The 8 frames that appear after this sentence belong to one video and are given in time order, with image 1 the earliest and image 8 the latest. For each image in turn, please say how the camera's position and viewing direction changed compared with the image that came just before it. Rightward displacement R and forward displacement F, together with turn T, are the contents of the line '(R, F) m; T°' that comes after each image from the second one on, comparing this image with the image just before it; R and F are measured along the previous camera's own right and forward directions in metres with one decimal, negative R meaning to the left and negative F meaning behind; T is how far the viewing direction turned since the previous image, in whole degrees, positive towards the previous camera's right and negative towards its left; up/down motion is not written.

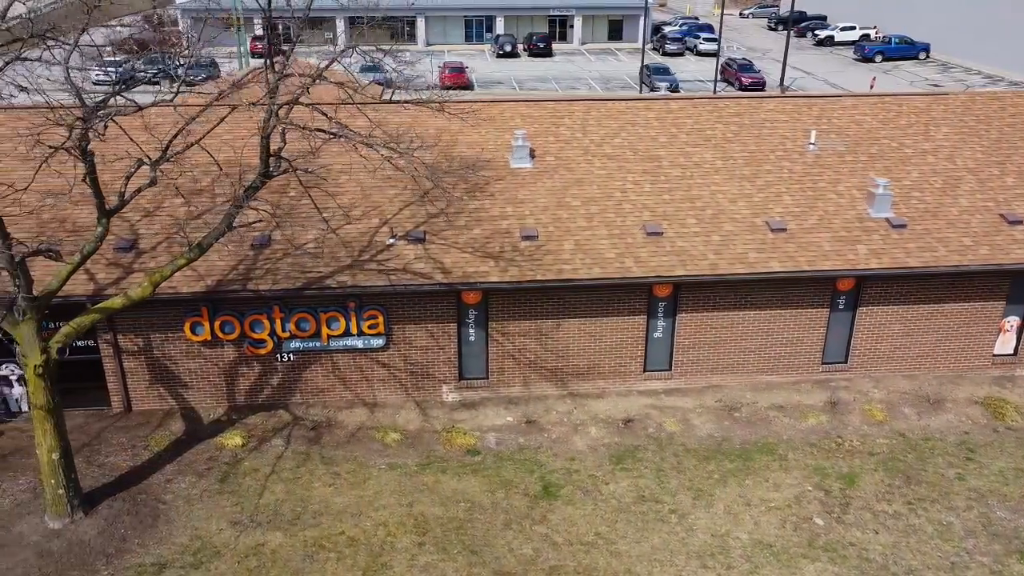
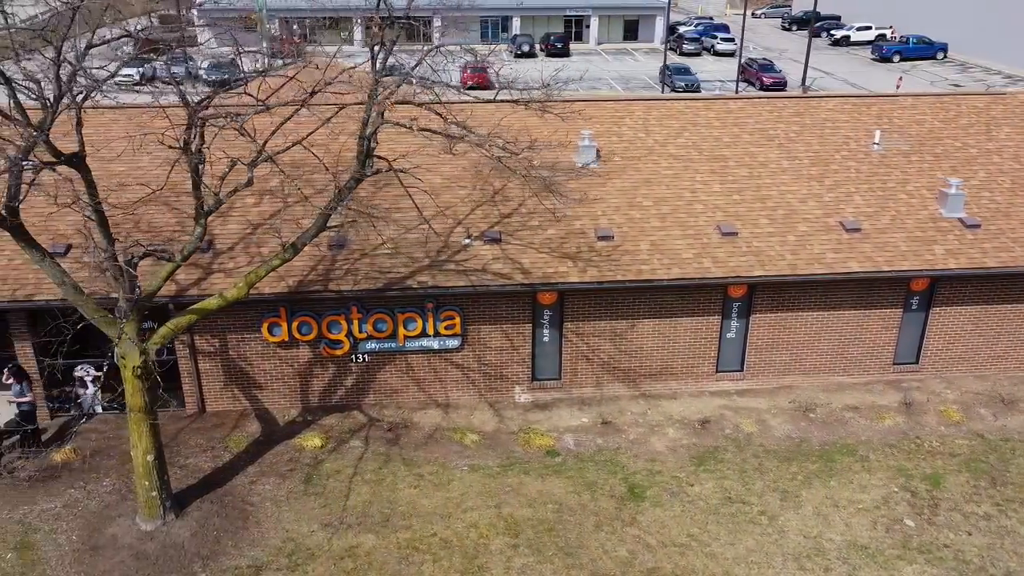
(-1.6, +0.1) m; 0°
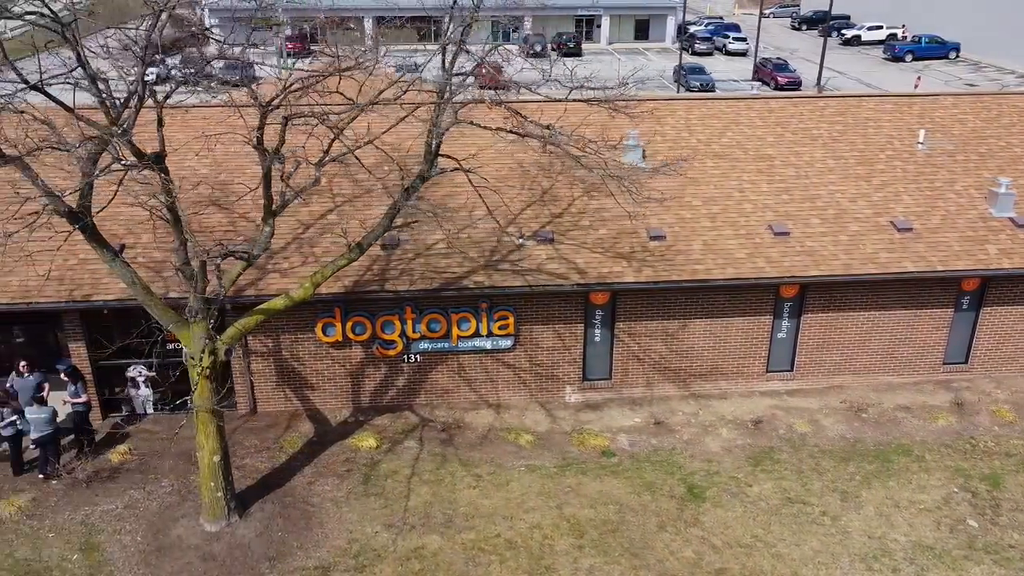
(-1.1, 0.0) m; 0°
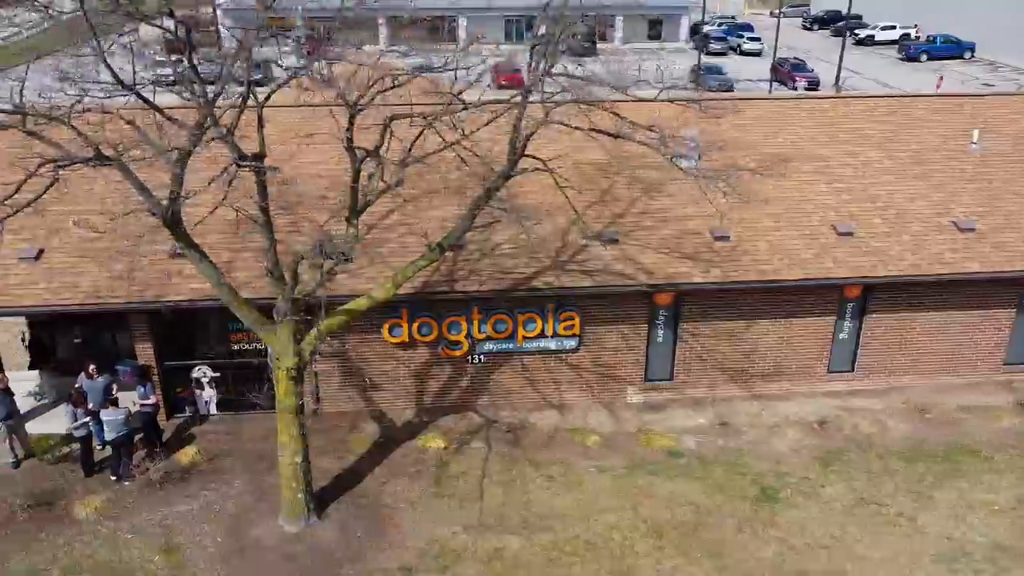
(-1.3, 0.0) m; 0°
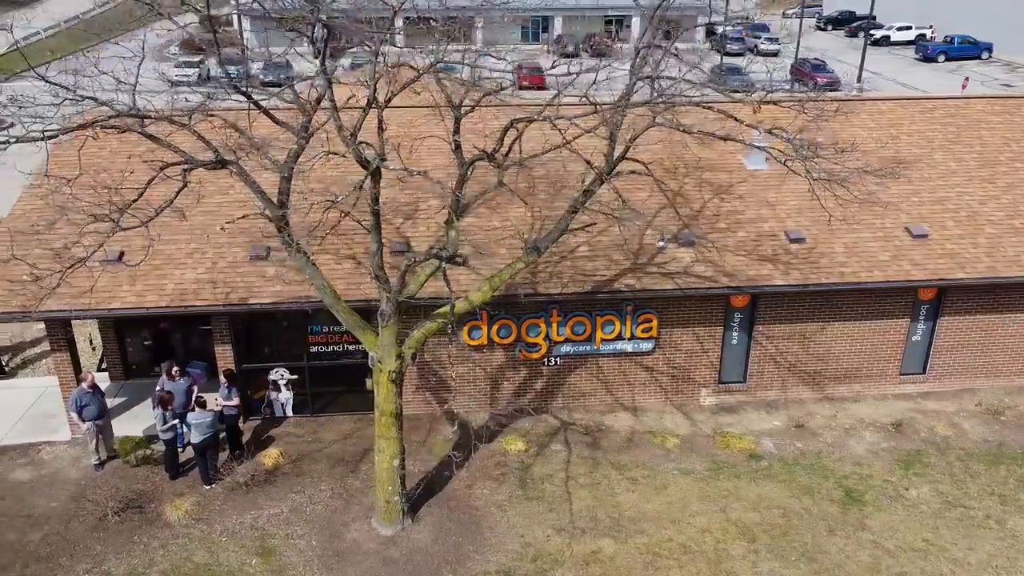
(-1.6, 0.0) m; 0°
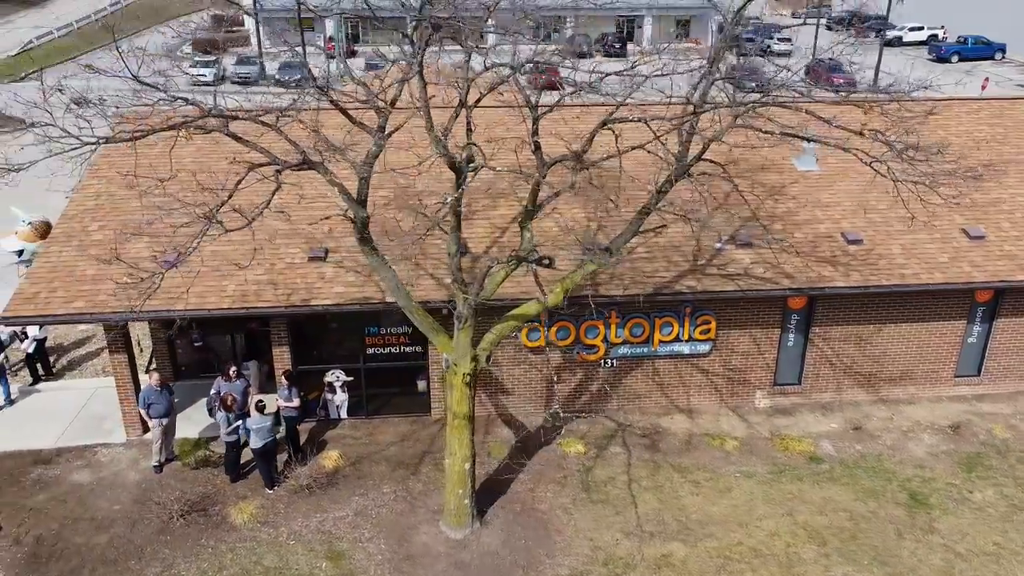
(-1.1, +0.1) m; 0°
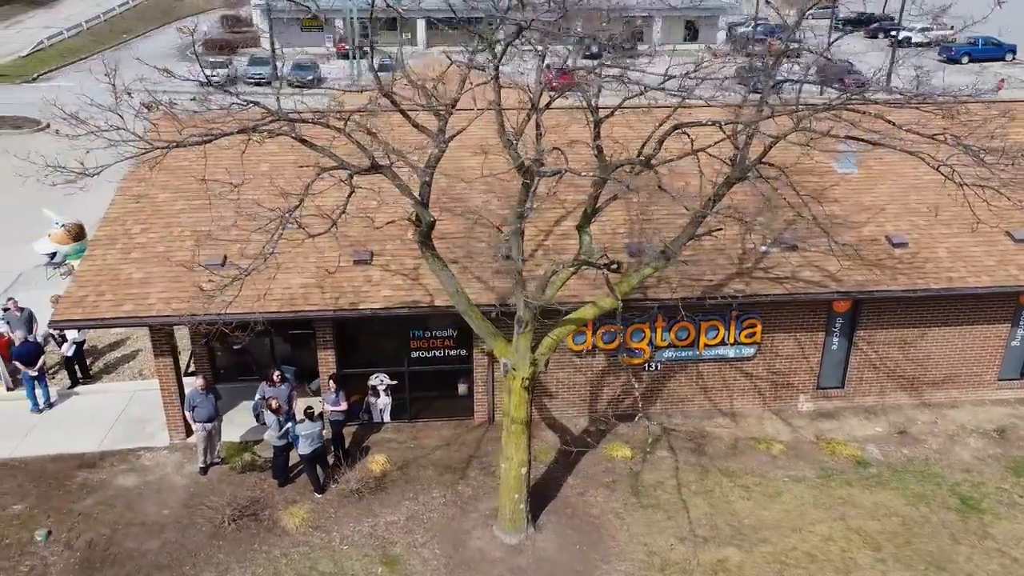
(-0.9, +0.1) m; 0°
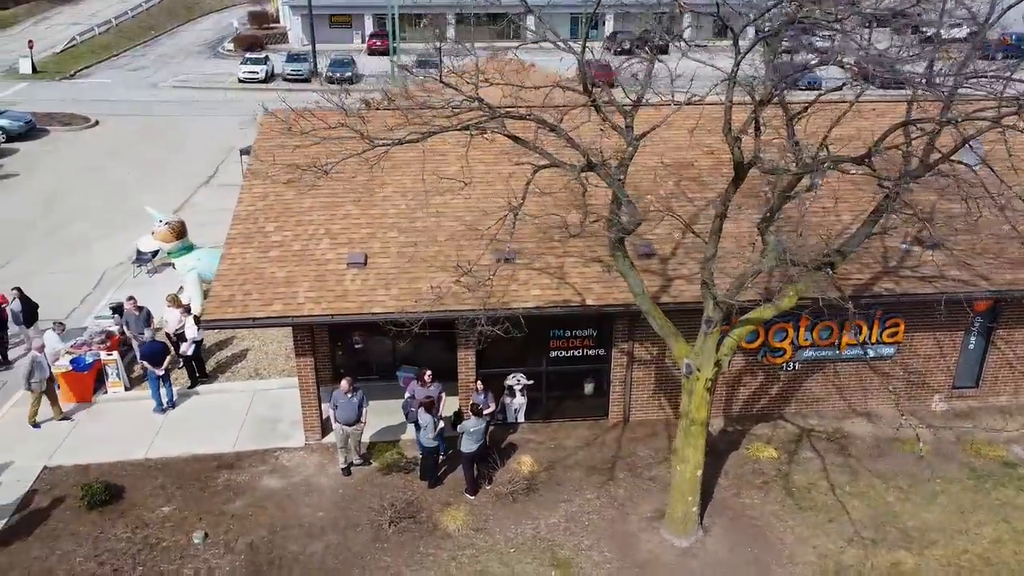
(-2.7, +0.2) m; 0°
